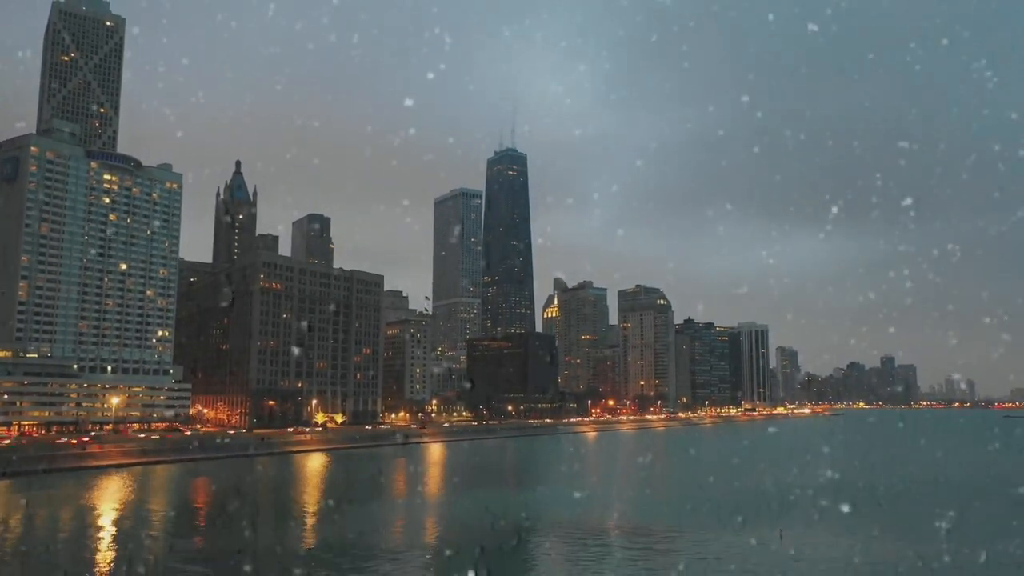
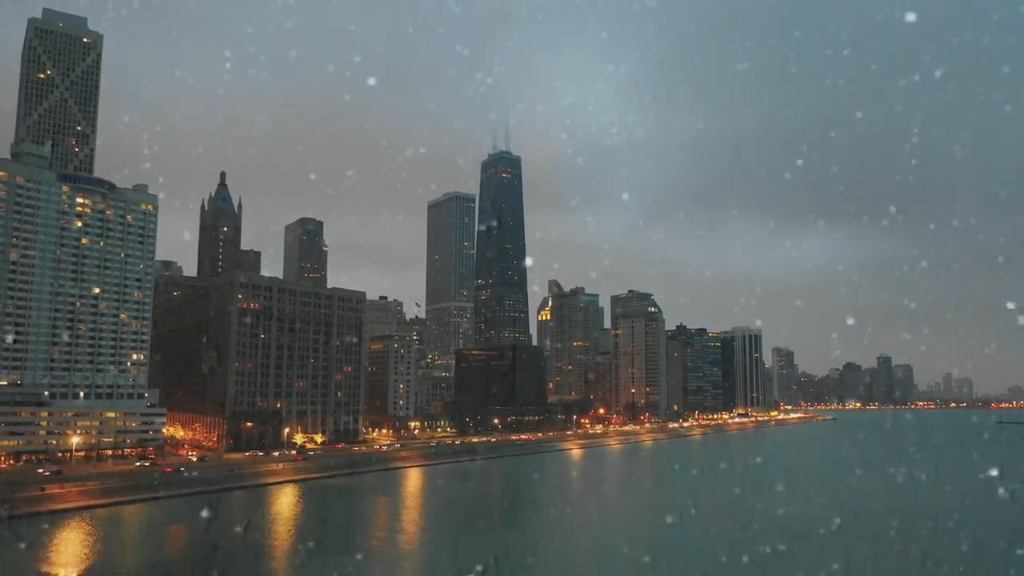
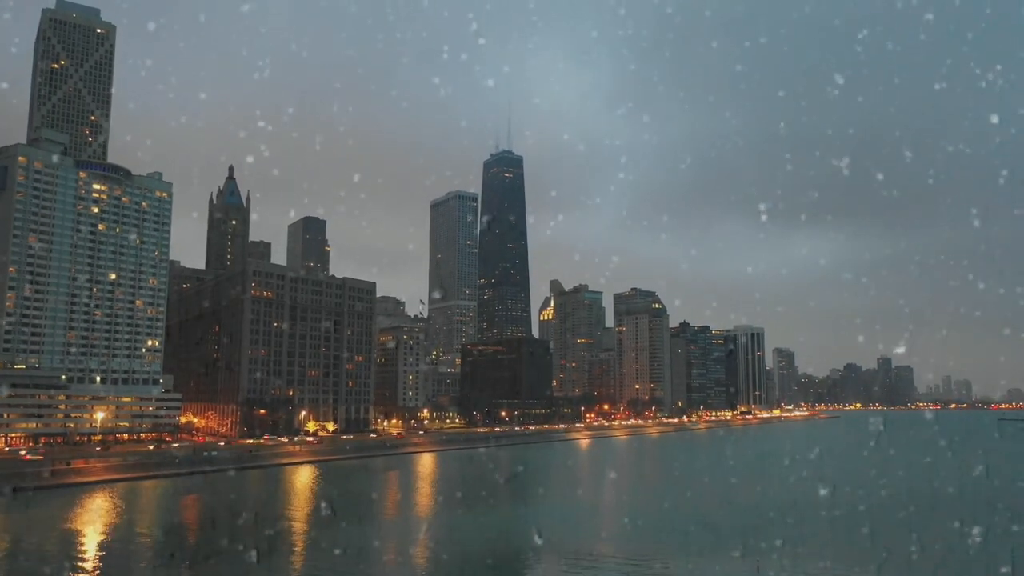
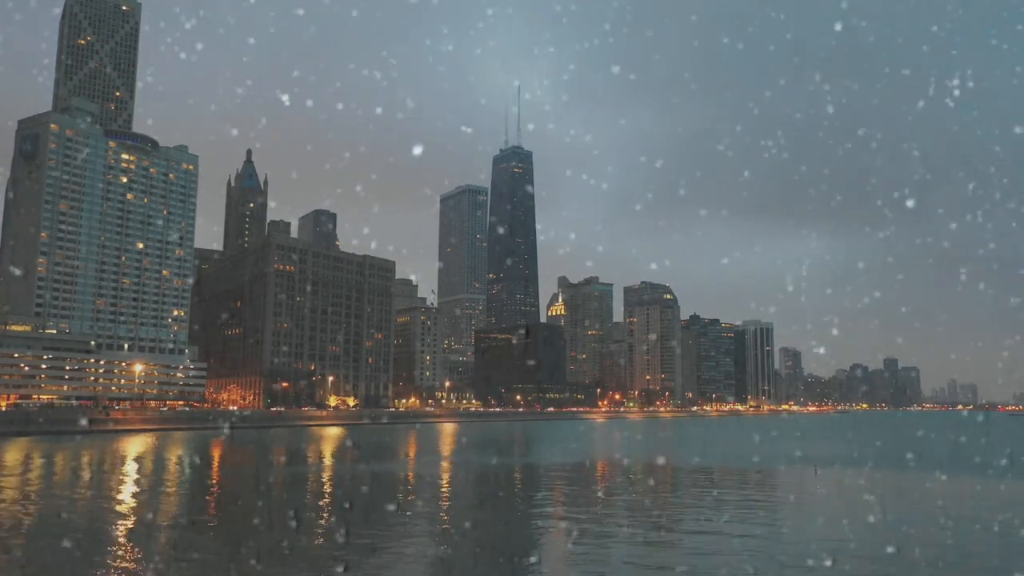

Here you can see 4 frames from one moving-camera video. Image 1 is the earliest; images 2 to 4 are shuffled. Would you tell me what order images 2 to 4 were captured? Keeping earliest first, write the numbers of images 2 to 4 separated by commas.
3, 2, 4
